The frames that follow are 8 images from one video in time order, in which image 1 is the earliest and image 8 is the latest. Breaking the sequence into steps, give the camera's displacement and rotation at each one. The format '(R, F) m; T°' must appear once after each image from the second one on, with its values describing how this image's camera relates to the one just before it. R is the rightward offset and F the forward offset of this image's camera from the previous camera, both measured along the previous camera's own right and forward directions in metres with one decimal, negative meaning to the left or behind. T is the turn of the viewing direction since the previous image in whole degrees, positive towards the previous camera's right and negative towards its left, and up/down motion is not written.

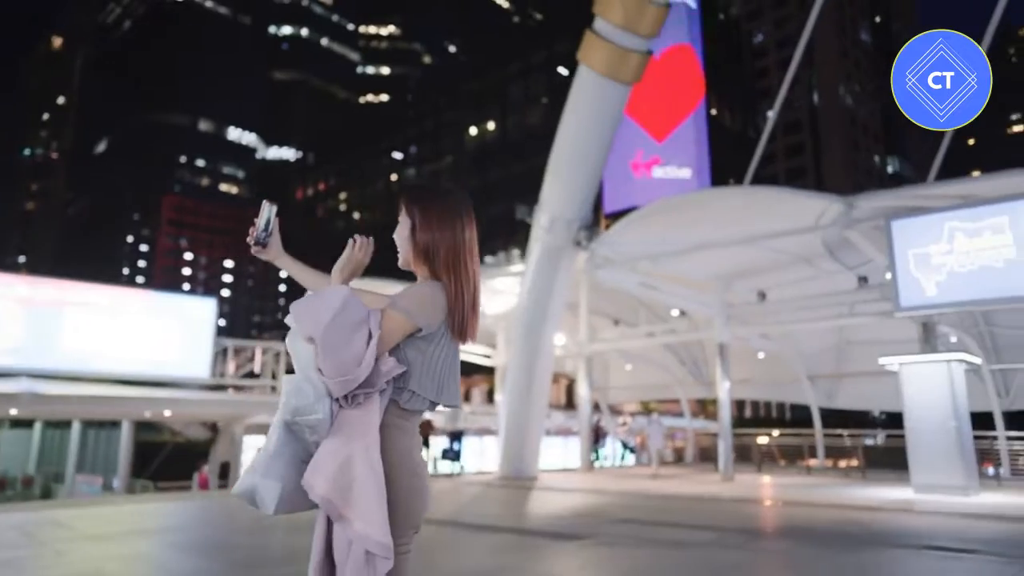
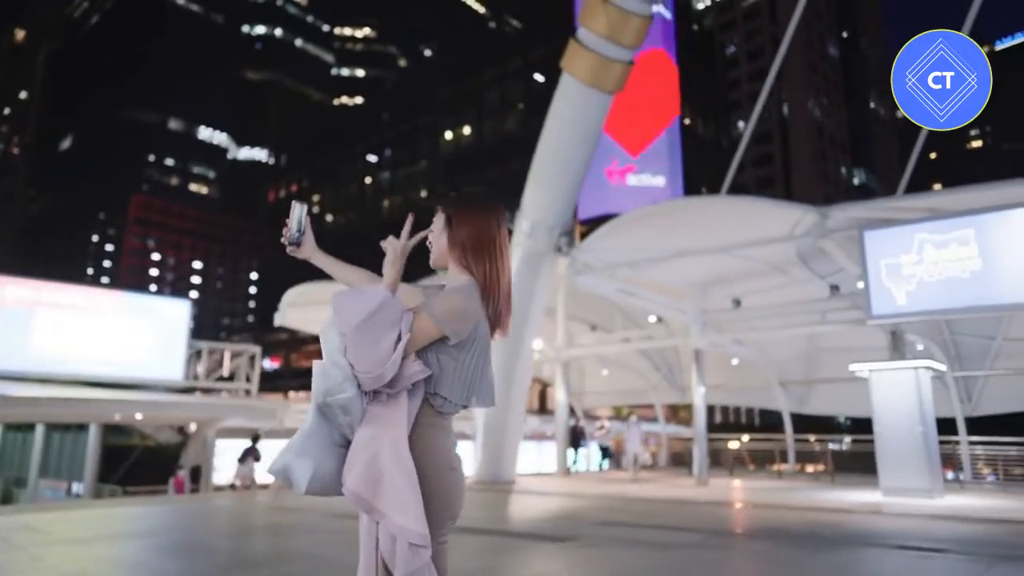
(-0.2, -0.1) m; +2°
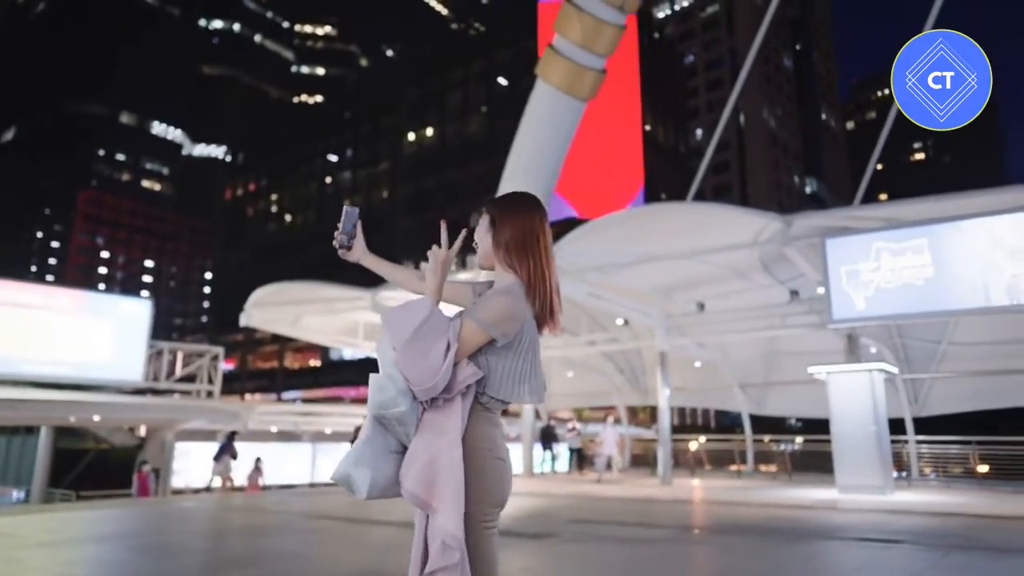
(-0.3, -0.2) m; +3°
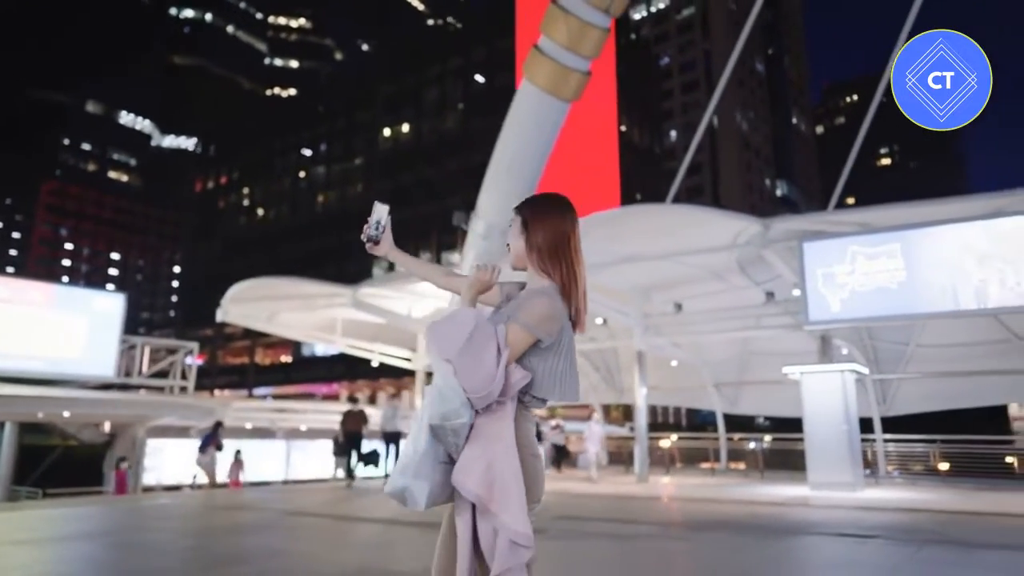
(-0.2, -0.1) m; +2°
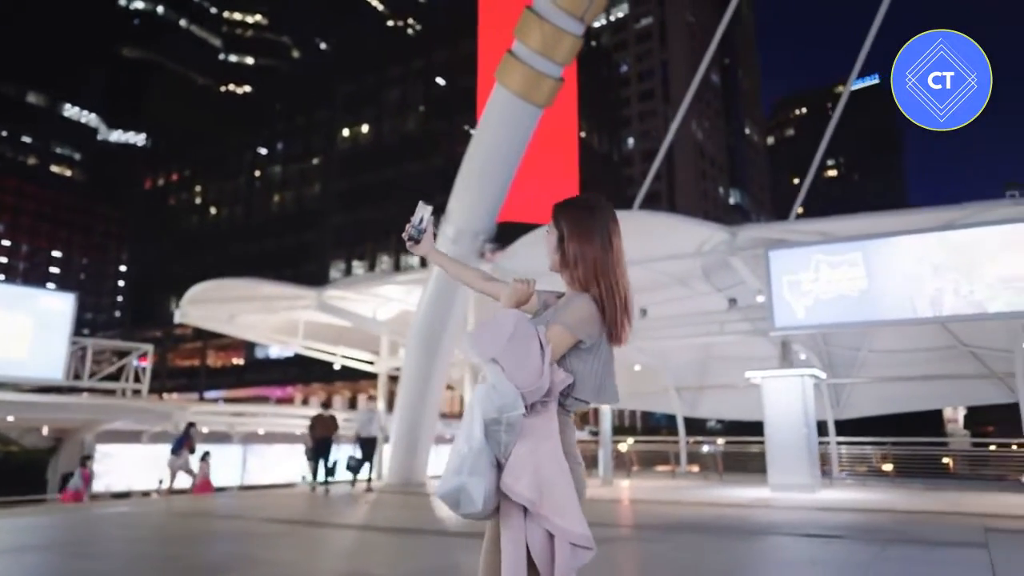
(-0.3, 0.0) m; +4°
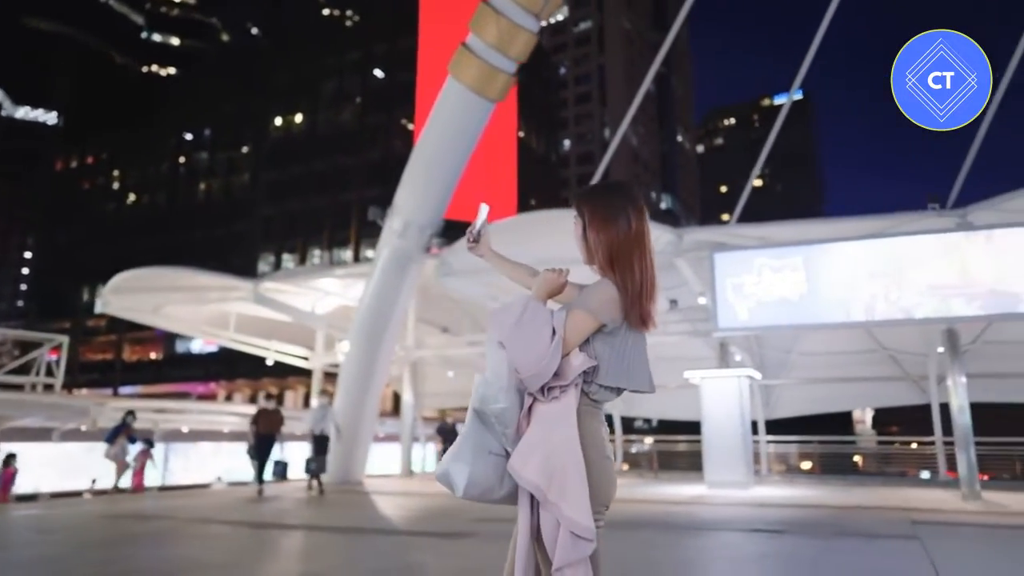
(-0.3, +0.1) m; +6°
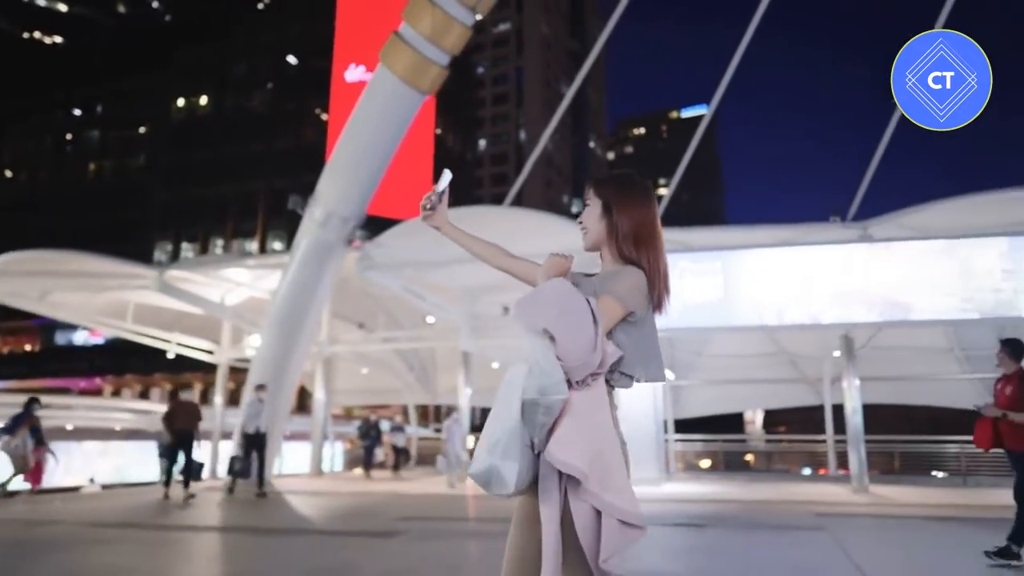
(-0.4, +0.1) m; +8°
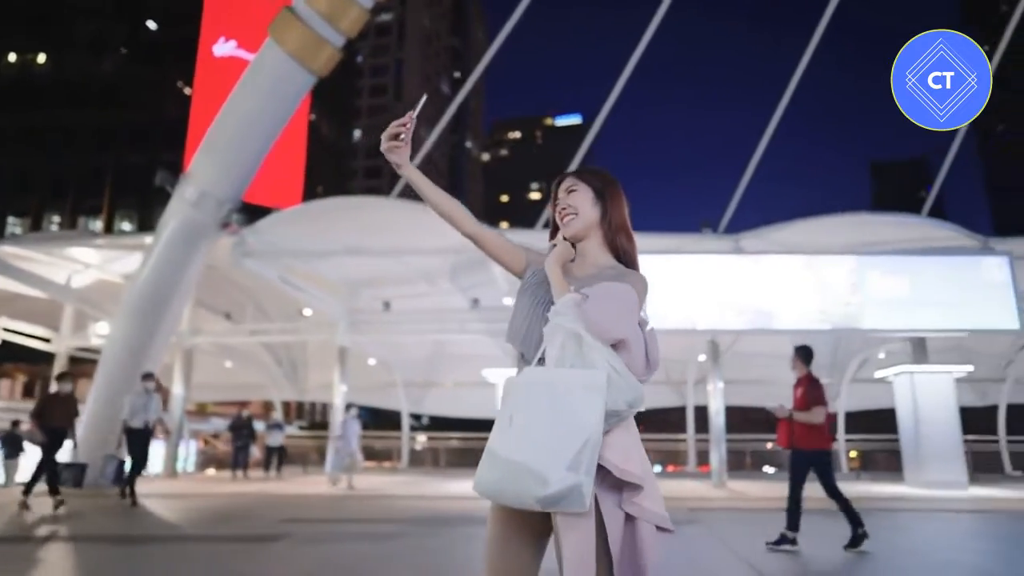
(-0.4, +0.2) m; +11°
